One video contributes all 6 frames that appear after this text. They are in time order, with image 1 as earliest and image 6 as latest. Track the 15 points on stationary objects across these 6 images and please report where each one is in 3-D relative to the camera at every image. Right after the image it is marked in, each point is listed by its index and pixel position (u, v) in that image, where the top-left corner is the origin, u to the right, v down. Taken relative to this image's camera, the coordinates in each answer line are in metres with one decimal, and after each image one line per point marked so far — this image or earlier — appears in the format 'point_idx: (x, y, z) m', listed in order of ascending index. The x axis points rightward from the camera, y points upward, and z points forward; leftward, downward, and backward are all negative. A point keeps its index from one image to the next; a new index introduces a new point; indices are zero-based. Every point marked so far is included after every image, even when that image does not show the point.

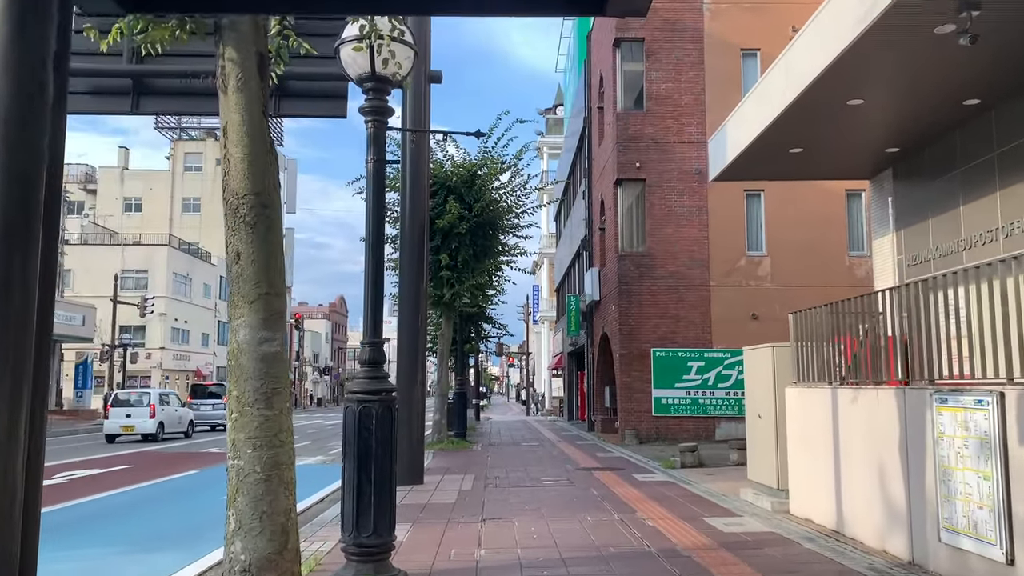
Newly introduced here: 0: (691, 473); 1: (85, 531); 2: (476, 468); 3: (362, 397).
0: (+2.7, -2.7, +13.0) m
1: (-4.8, -2.7, +9.8) m
2: (-0.6, -3.0, +14.7) m
3: (-1.0, -0.7, +5.9) m
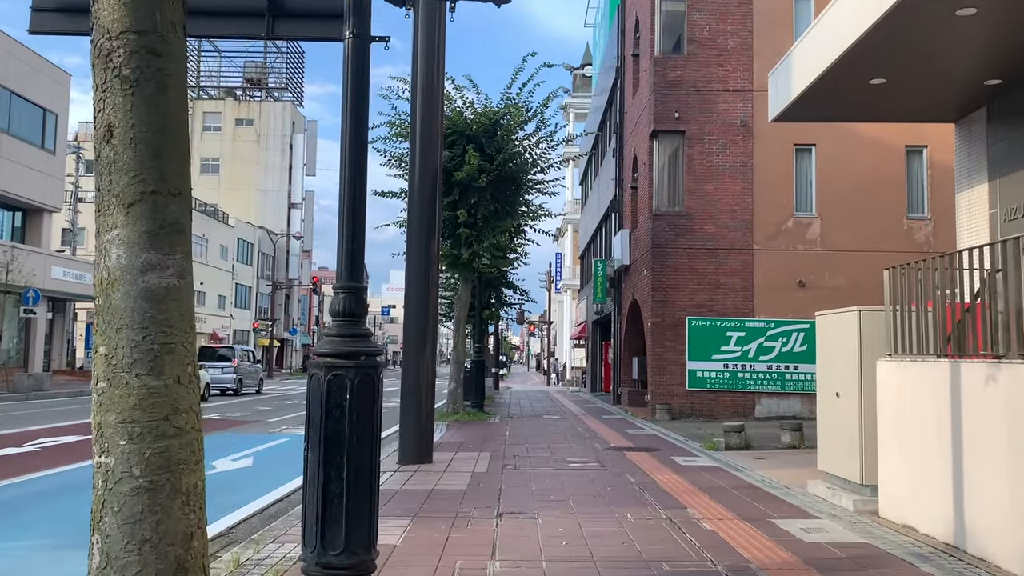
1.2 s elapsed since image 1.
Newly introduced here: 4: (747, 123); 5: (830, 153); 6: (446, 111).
0: (+2.9, -2.2, +11.3) m
1: (-4.6, -2.1, +8.3) m
2: (-0.3, -2.3, +13.1) m
3: (-0.9, -0.4, +4.2) m
4: (+5.2, +3.7, +19.5) m
5: (+7.1, +3.0, +19.5) m
6: (-1.4, +3.8, +19.0) m
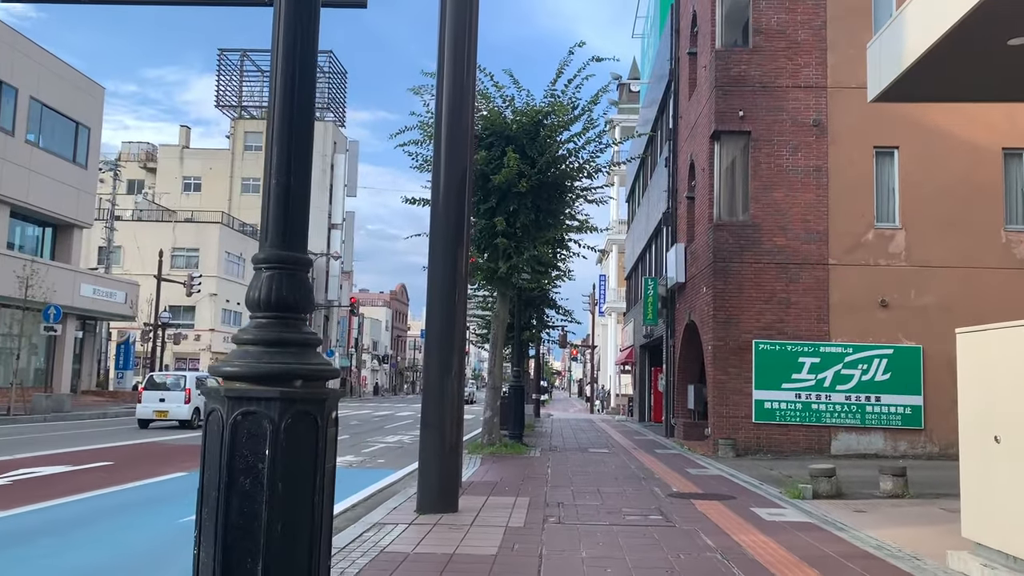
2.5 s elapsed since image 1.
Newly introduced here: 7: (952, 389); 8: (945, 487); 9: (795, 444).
0: (+3.4, -2.3, +9.1) m
1: (-4.3, -2.1, +6.5) m
2: (+0.3, -2.5, +11.1) m
3: (-0.7, -0.3, +2.4) m
4: (+6.1, +3.3, +17.4) m
5: (+8.0, +2.6, +17.3) m
6: (-0.6, +3.5, +17.2) m
7: (+8.4, -1.9, +16.6) m
8: (+5.3, -2.4, +10.7) m
9: (+5.4, -3.0, +16.7) m
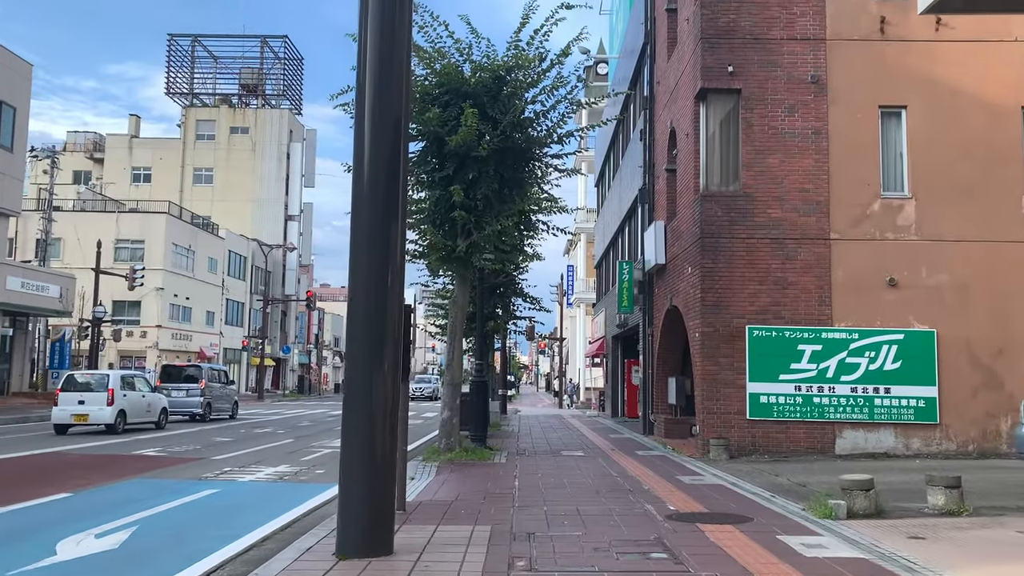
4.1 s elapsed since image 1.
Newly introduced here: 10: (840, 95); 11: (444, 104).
0: (+3.0, -2.0, +7.1) m
1: (-4.5, -1.9, +4.1) m
2: (-0.2, -2.2, +8.9) m
3: (-0.8, 0.0, +0.1) m
4: (+5.4, +3.7, +15.4) m
5: (+7.3, +3.0, +15.4) m
6: (-1.3, +3.8, +14.9) m
7: (+7.7, -1.5, +14.7) m
8: (+4.9, -2.1, +8.7) m
9: (+4.7, -2.6, +14.7) m
10: (+5.8, +3.4, +15.4) m
11: (-1.2, +3.1, +14.9) m
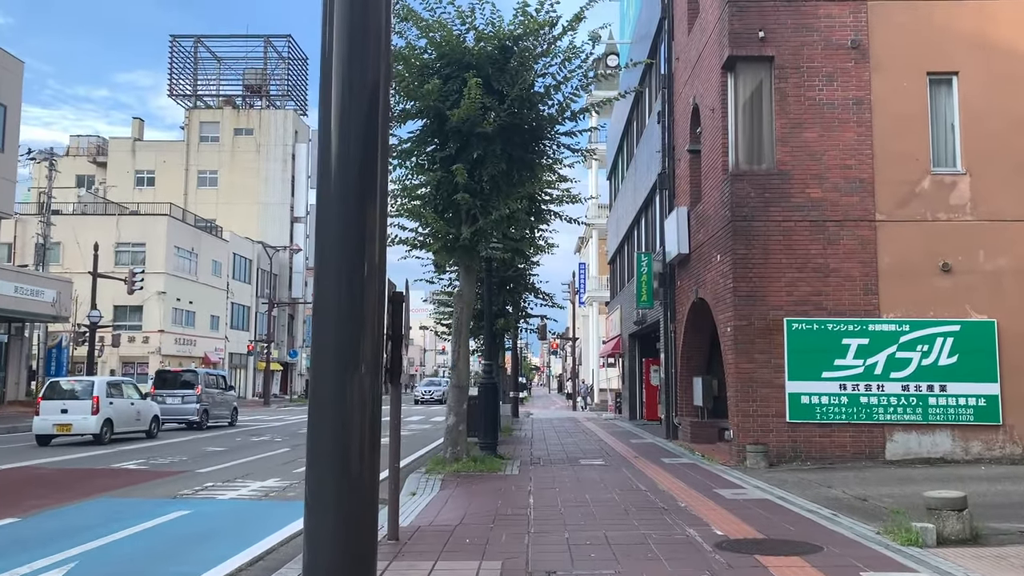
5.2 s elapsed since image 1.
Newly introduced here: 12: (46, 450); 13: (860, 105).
0: (+3.1, -1.8, +5.6) m
1: (-4.4, -1.8, +2.8) m
2: (0.0, -2.1, +7.4) m
3: (-0.9, +0.1, -1.3) m
4: (+5.5, +3.9, +13.9) m
5: (+7.4, +3.2, +13.8) m
6: (-1.2, +3.9, +13.5) m
7: (+7.9, -1.3, +13.2) m
8: (+5.0, -1.9, +7.2) m
9: (+4.9, -2.4, +13.2) m
10: (+5.9, +3.6, +13.9) m
11: (-1.1, +3.2, +13.5) m
12: (-10.1, -3.5, +18.9) m
13: (+5.5, +2.9, +13.8) m
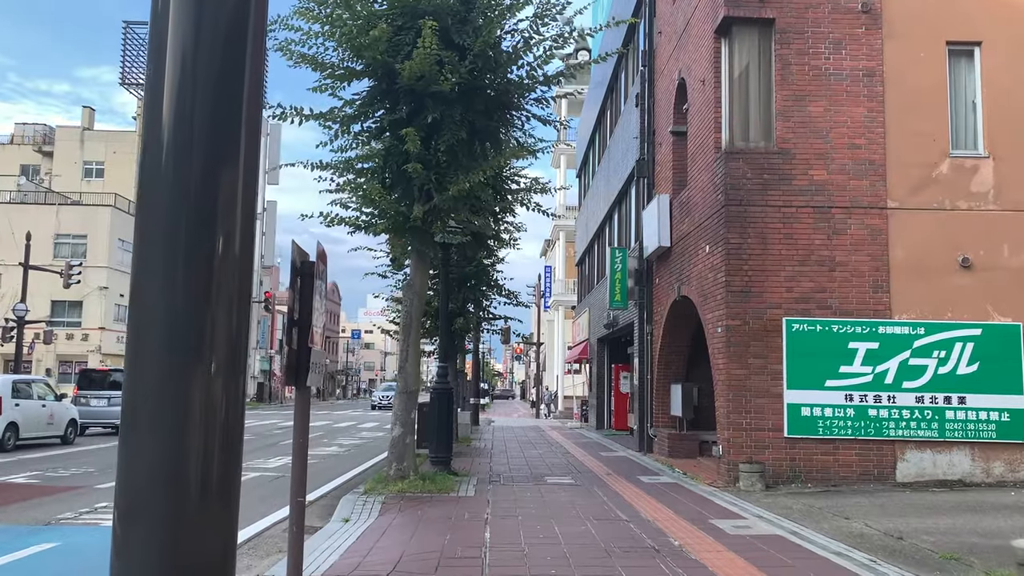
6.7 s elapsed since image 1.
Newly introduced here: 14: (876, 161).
0: (+2.9, -1.7, +3.8) m
1: (-4.6, -1.5, +0.7) m
2: (-0.4, -1.9, +5.5) m
3: (-0.8, +0.4, -3.2) m
4: (+5.0, +3.9, +12.2) m
5: (+6.9, +3.2, +12.2) m
6: (-1.6, +4.1, +11.6) m
7: (+7.3, -1.3, +11.6) m
8: (+4.7, -1.8, +5.5) m
9: (+4.4, -2.4, +11.4) m
10: (+5.4, +3.6, +12.2) m
11: (-1.5, +3.4, +11.5) m
12: (-10.9, -3.2, +16.5) m
13: (+5.0, +2.9, +12.1) m
14: (+5.0, +1.7, +12.0) m
